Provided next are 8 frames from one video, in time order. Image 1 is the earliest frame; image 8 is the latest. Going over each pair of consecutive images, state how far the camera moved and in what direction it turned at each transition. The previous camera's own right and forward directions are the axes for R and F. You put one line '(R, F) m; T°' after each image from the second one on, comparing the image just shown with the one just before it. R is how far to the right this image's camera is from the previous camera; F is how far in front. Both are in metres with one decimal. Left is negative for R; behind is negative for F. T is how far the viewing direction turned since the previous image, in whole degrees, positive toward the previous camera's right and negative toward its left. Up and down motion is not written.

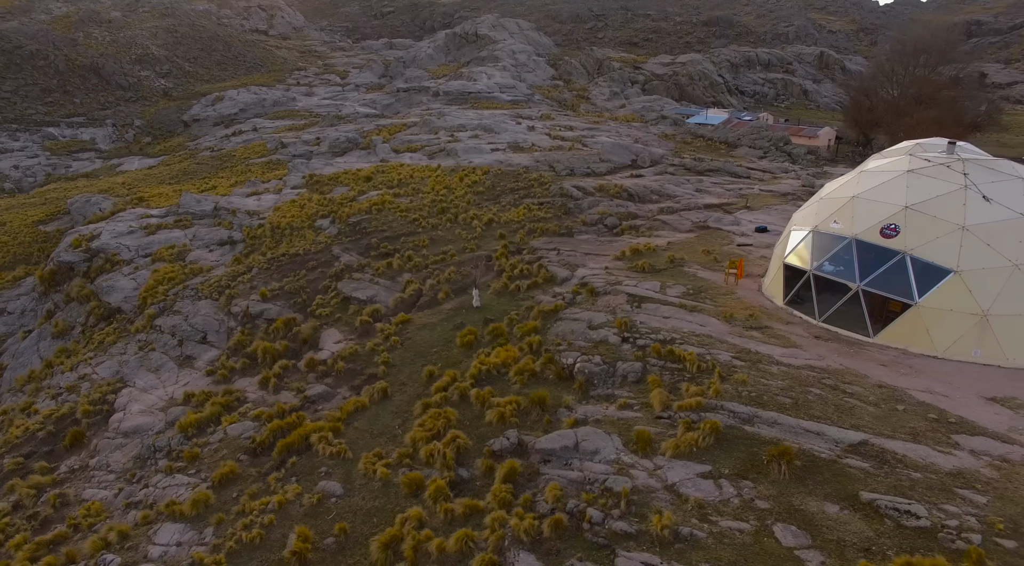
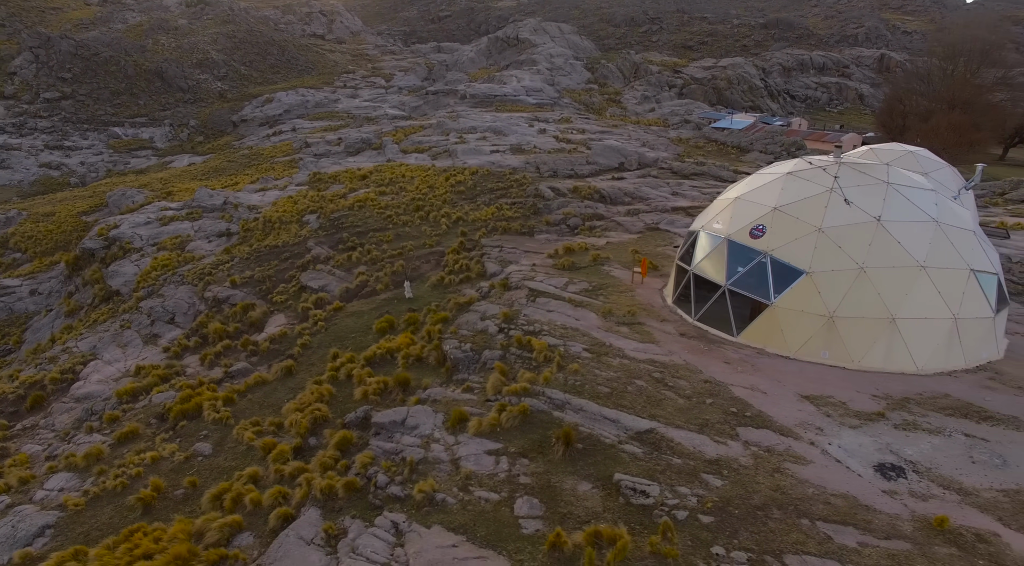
(+4.1, -0.6) m; -5°
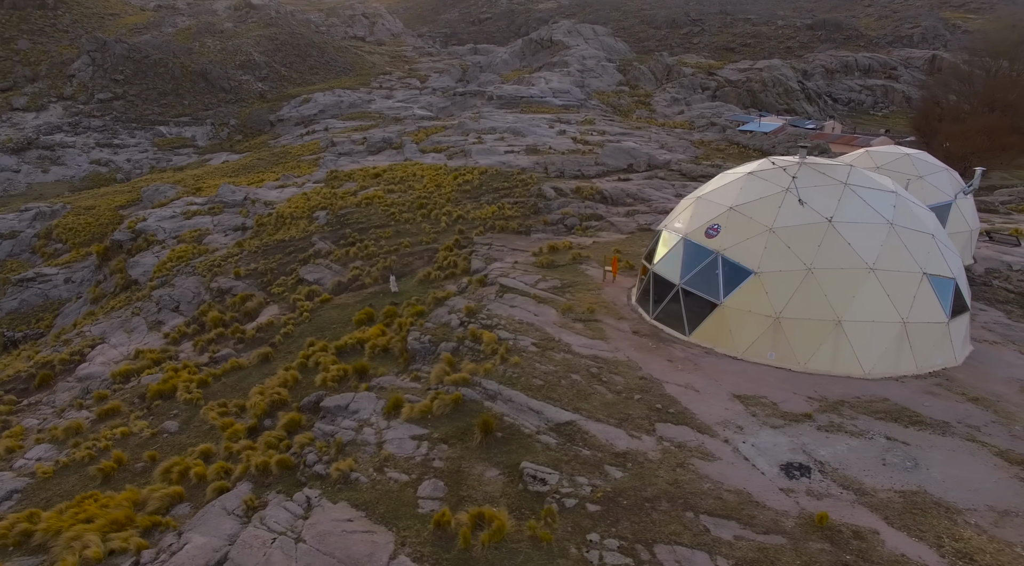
(+1.9, -0.3) m; -4°
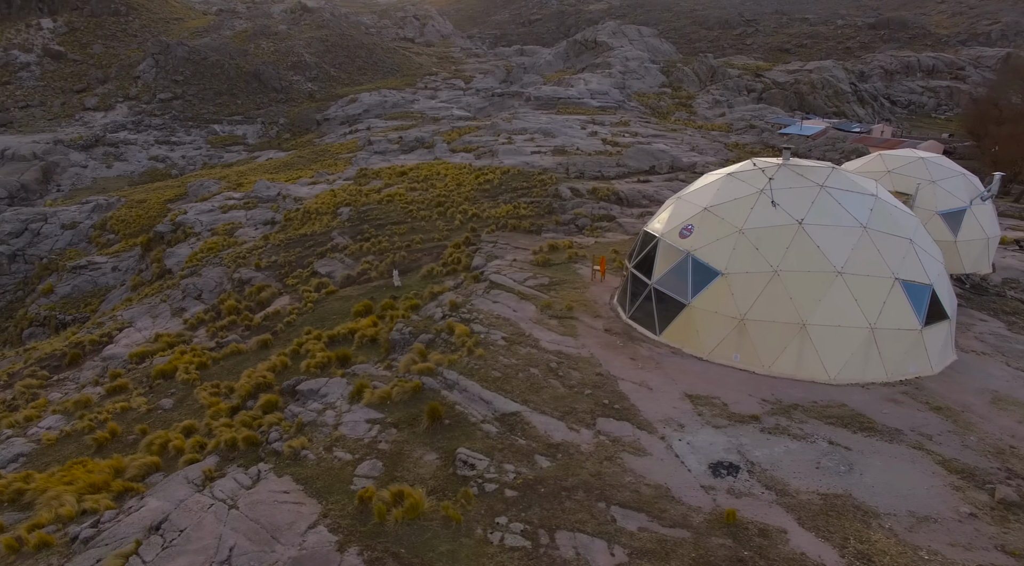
(+1.7, -0.3) m; -4°
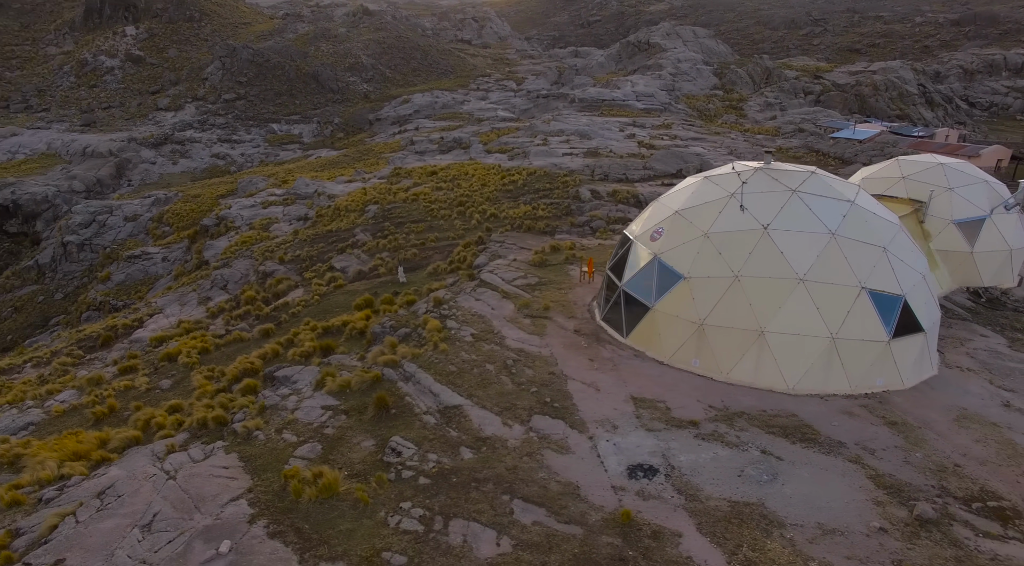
(+1.9, -0.2) m; -5°
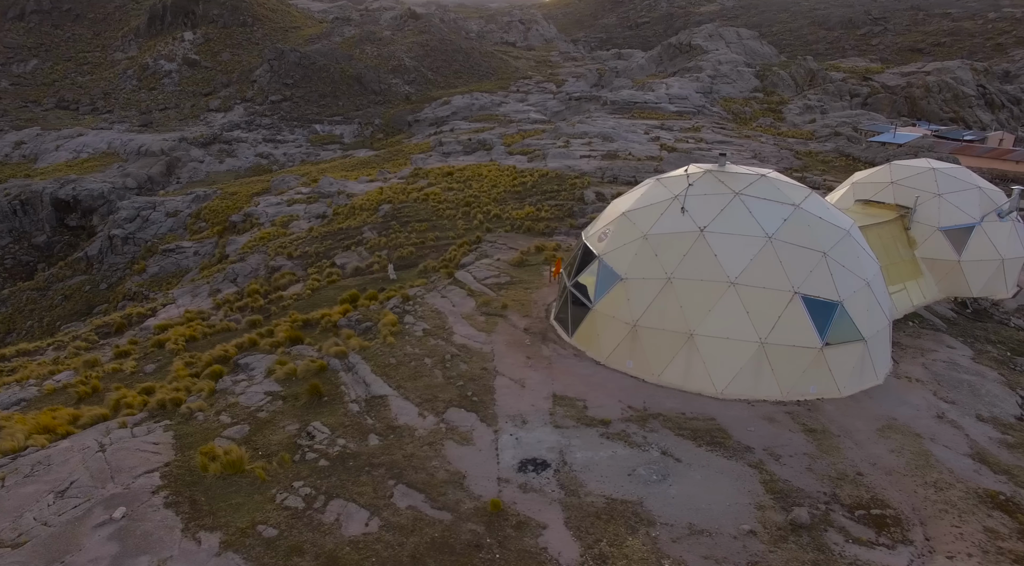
(+2.2, -0.2) m; -4°
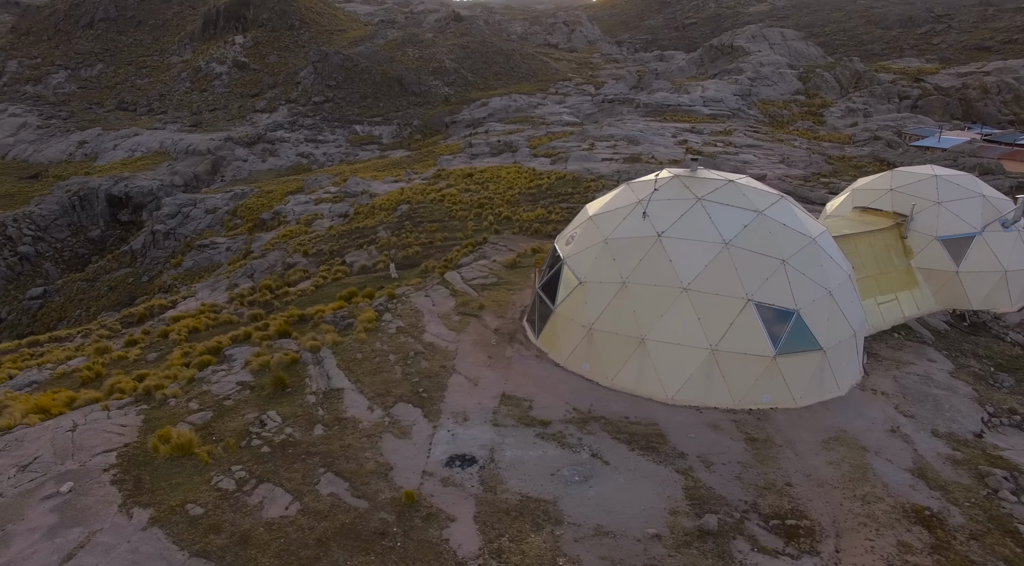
(+1.7, -0.2) m; -4°
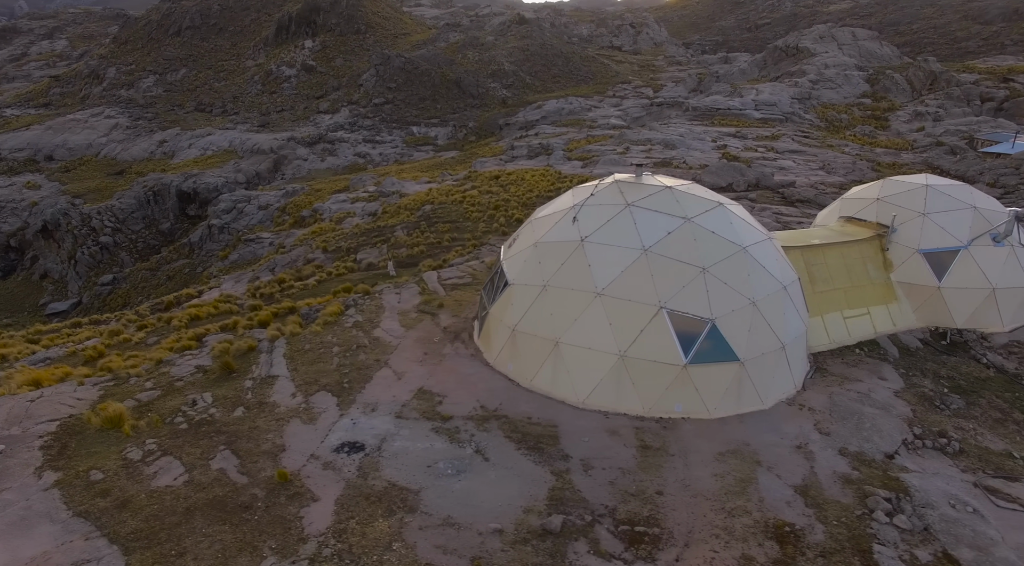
(+2.8, -0.2) m; -6°
